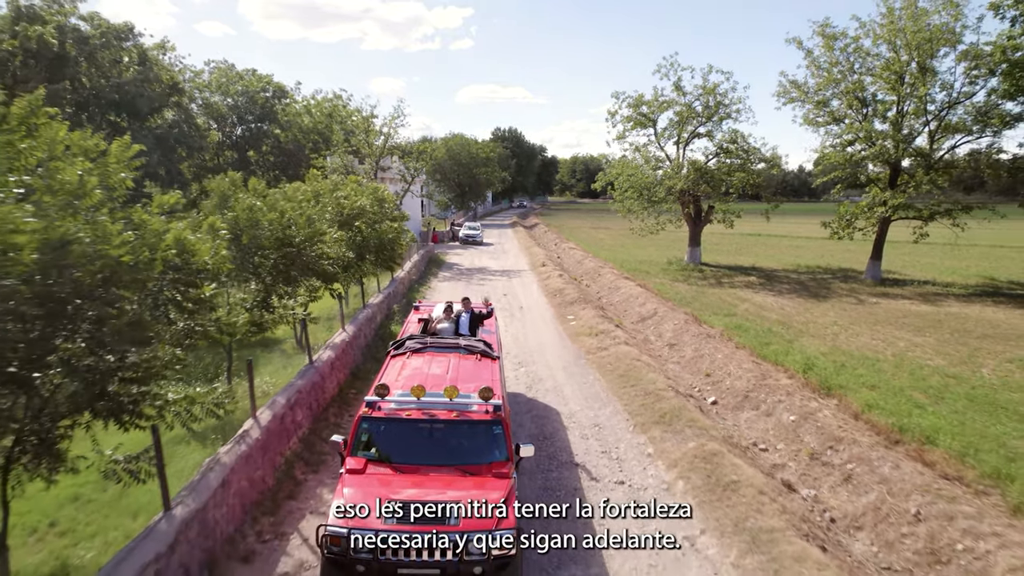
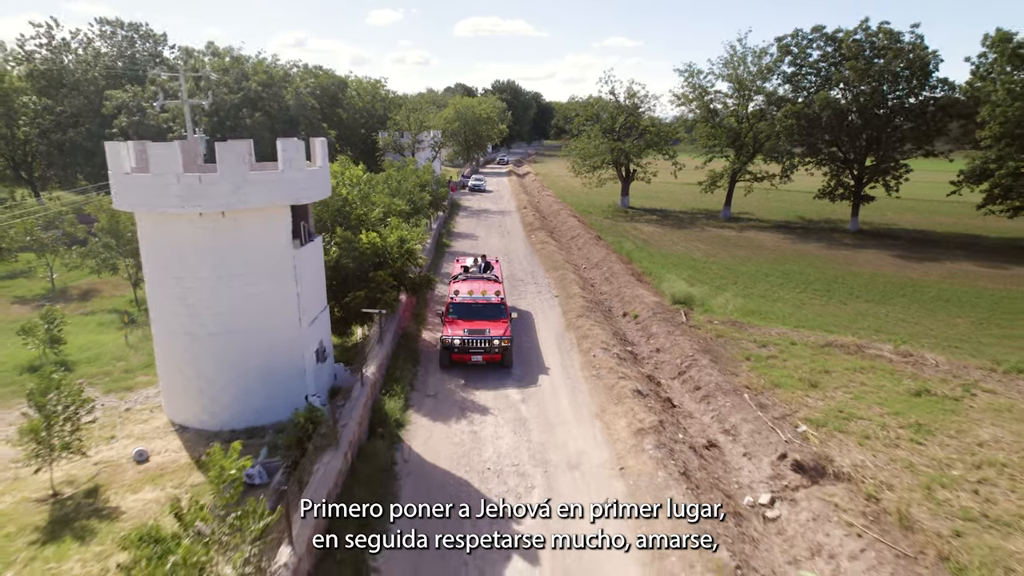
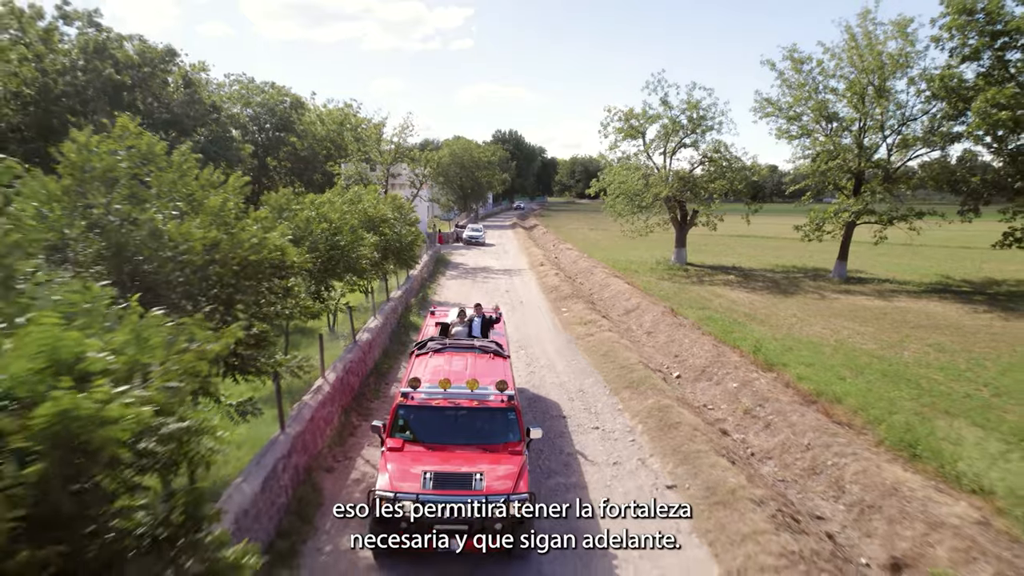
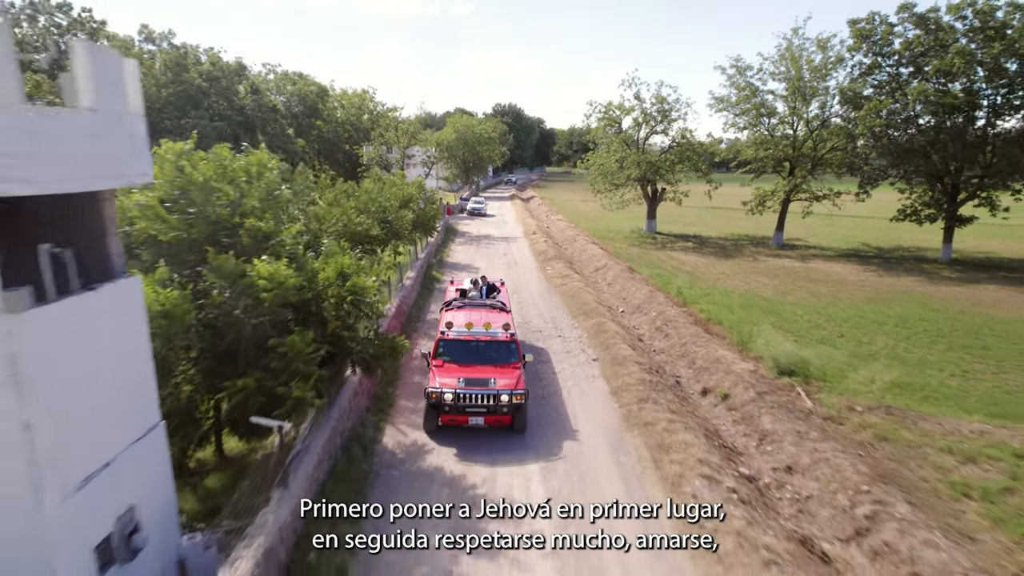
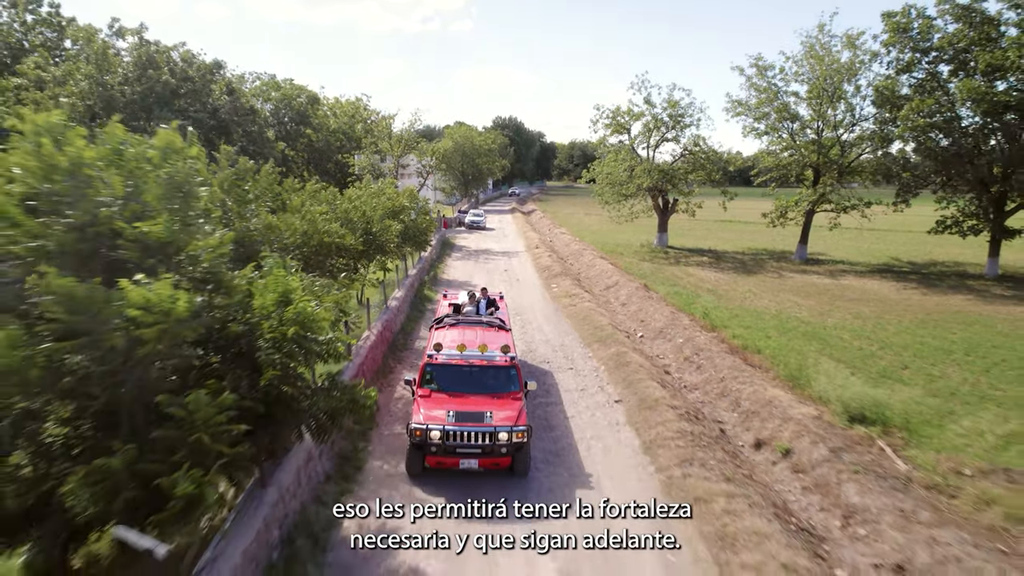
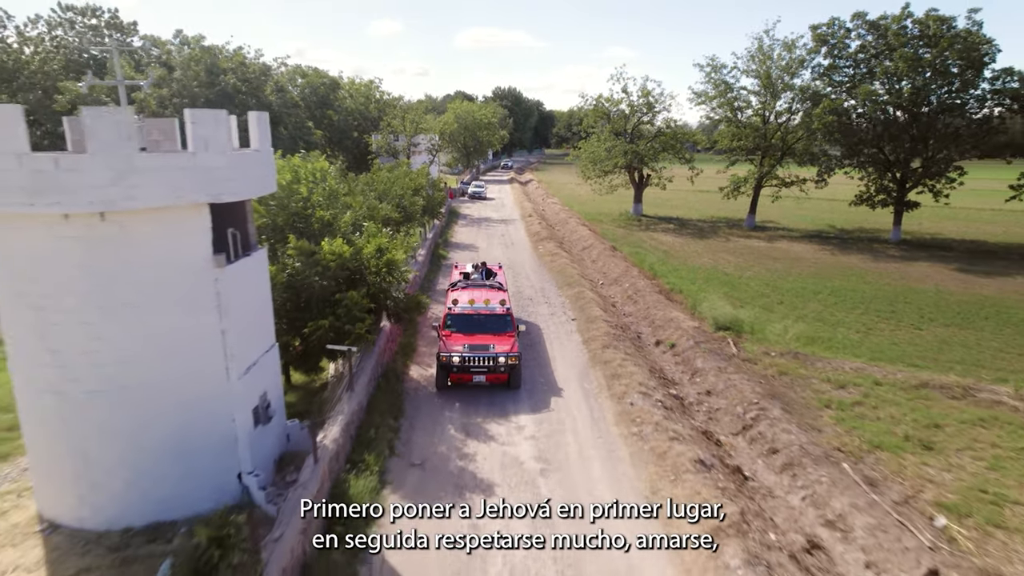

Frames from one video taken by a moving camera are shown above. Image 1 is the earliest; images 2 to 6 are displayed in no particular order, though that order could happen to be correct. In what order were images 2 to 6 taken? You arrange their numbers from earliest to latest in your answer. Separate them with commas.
3, 5, 4, 6, 2
